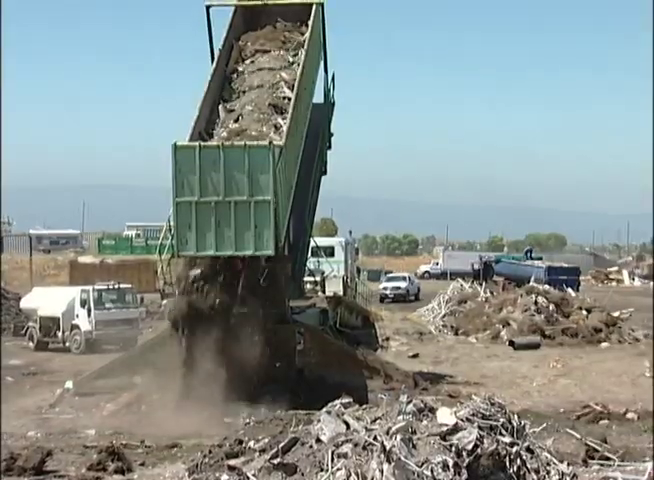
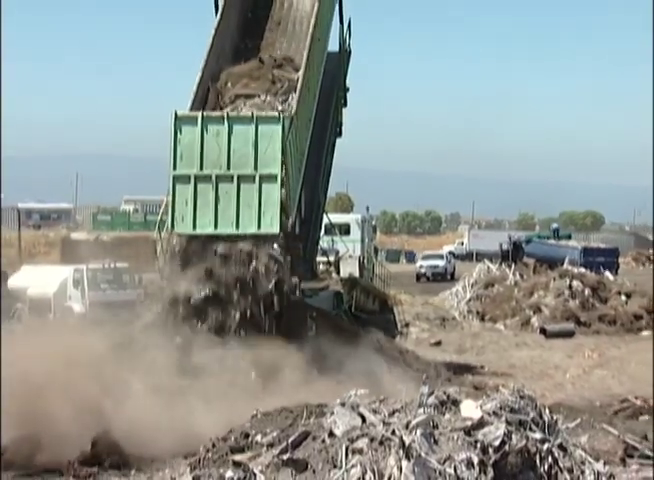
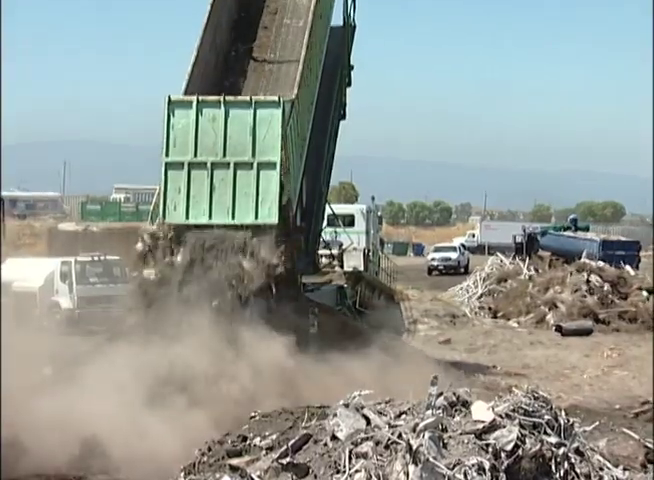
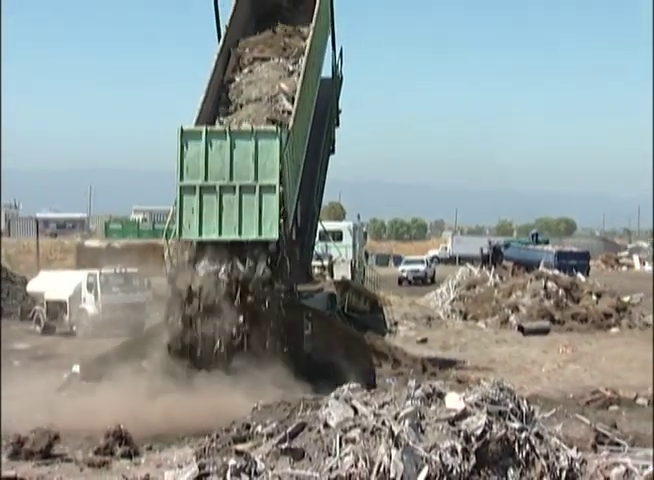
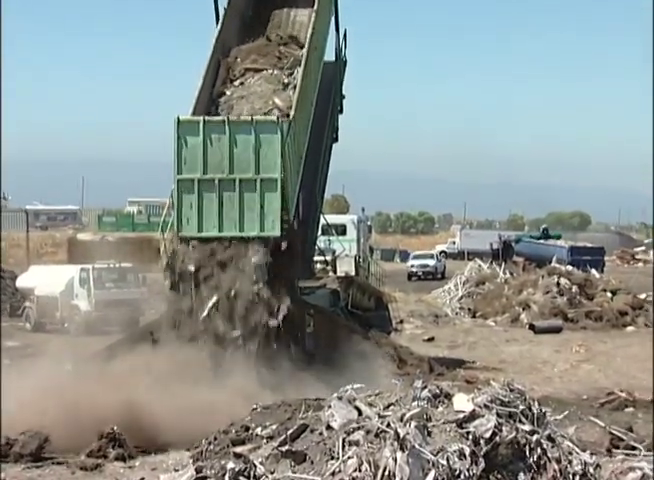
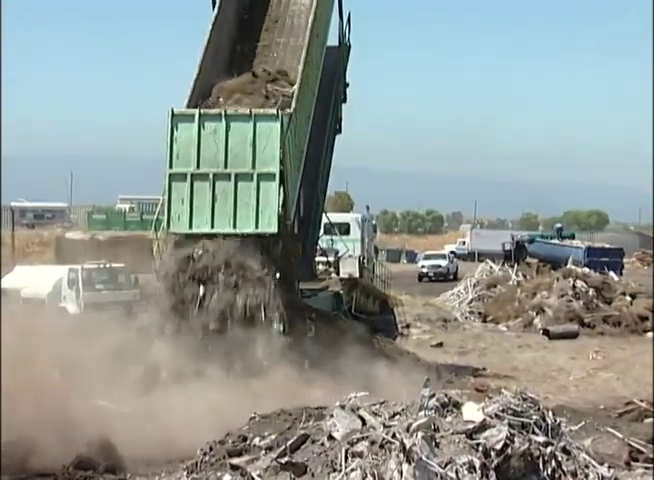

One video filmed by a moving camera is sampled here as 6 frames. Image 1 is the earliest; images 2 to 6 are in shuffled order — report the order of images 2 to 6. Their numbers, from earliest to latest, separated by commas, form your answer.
5, 6, 3, 2, 4
